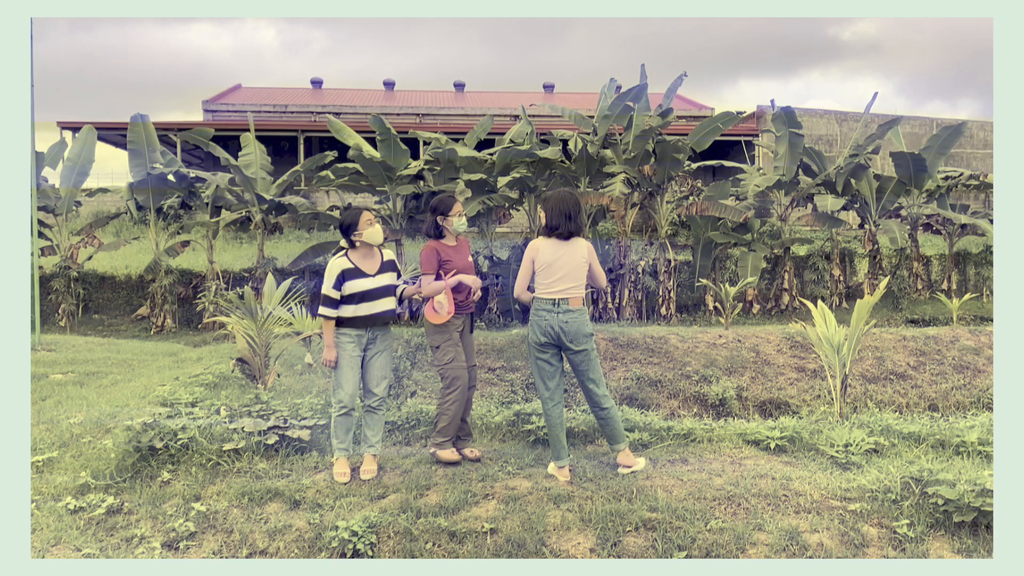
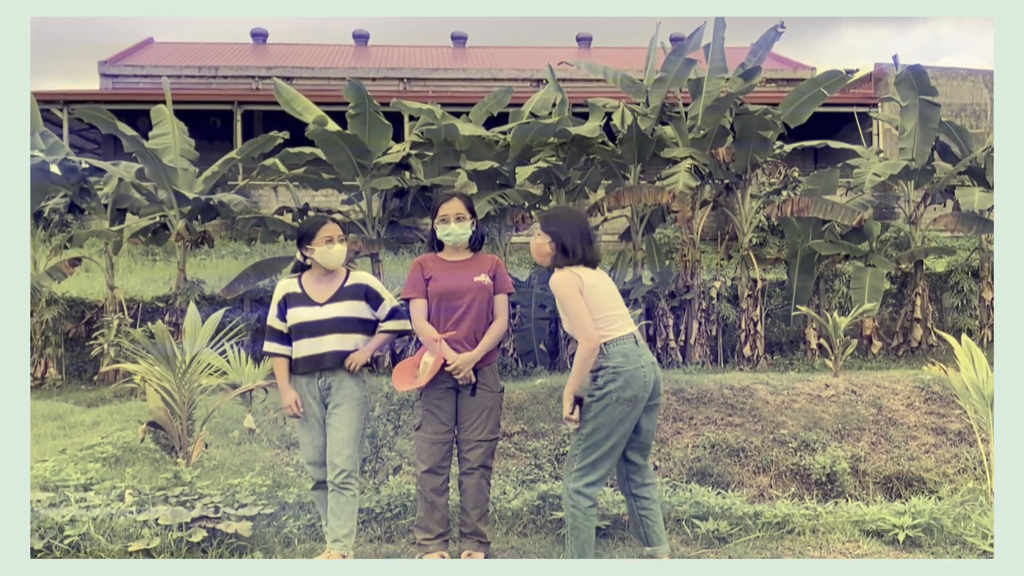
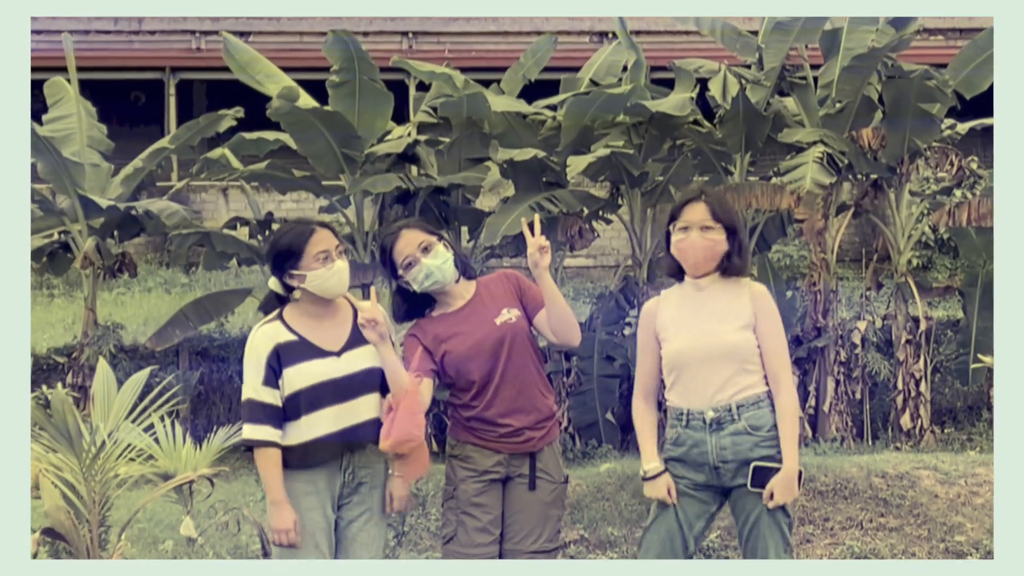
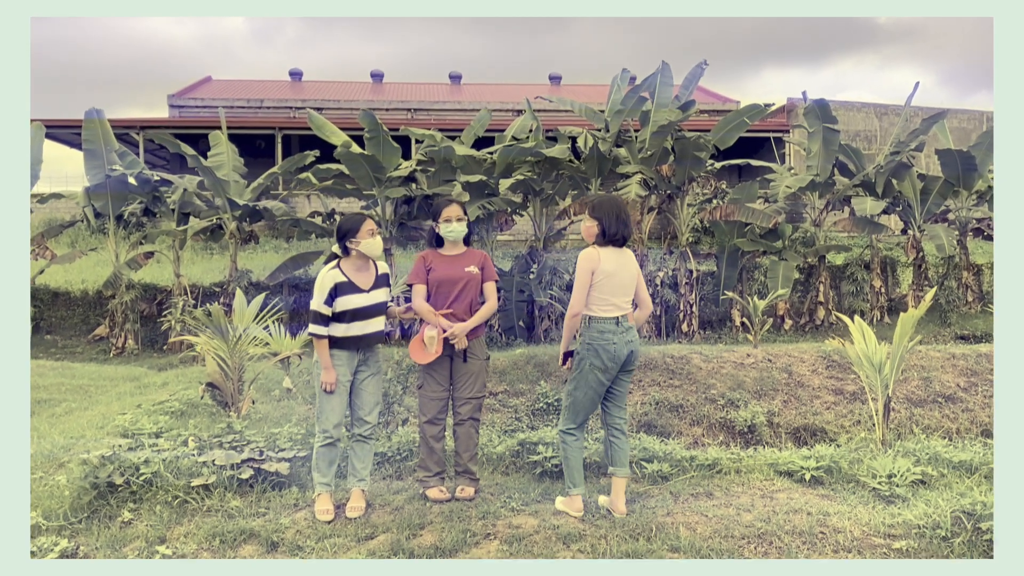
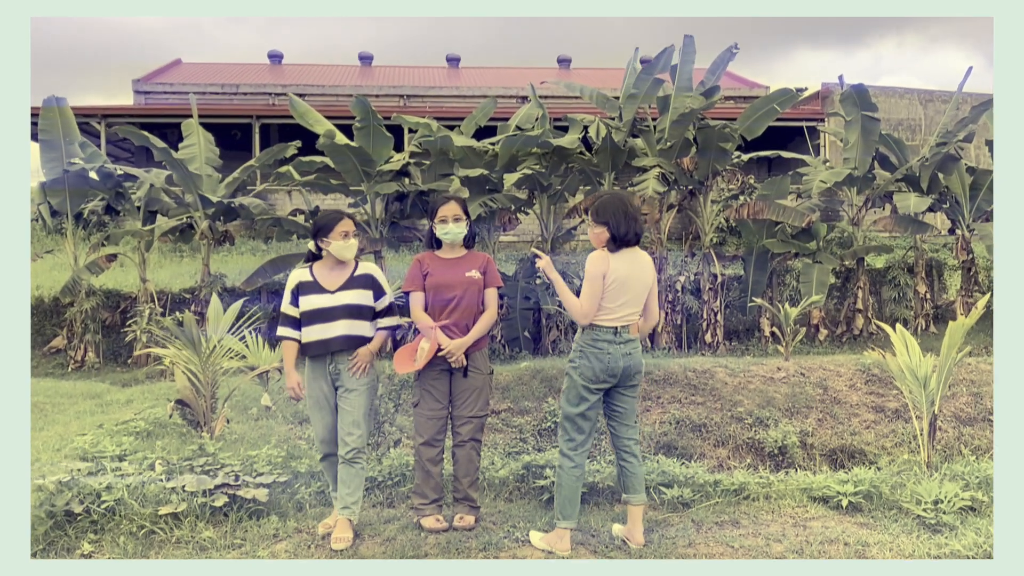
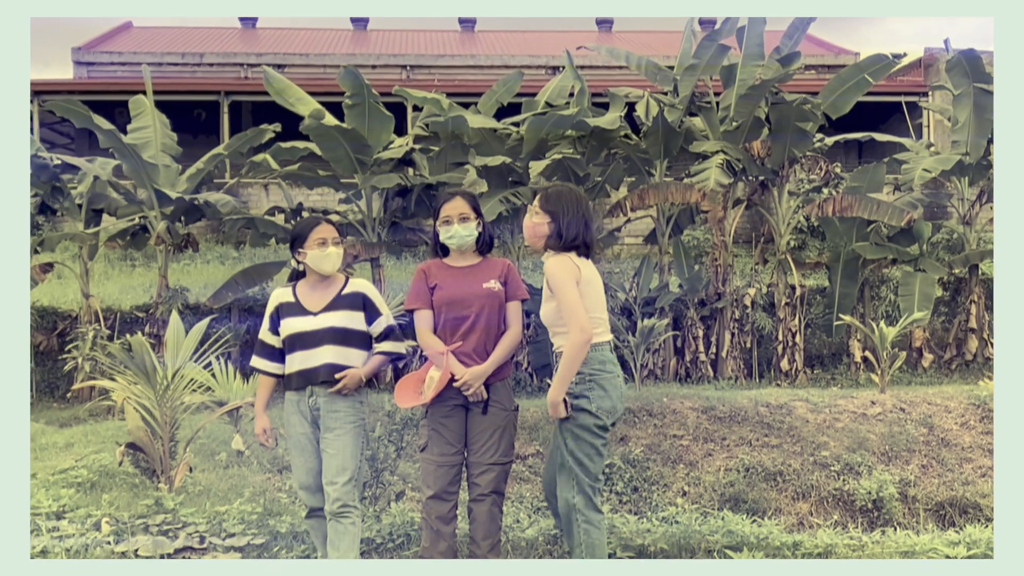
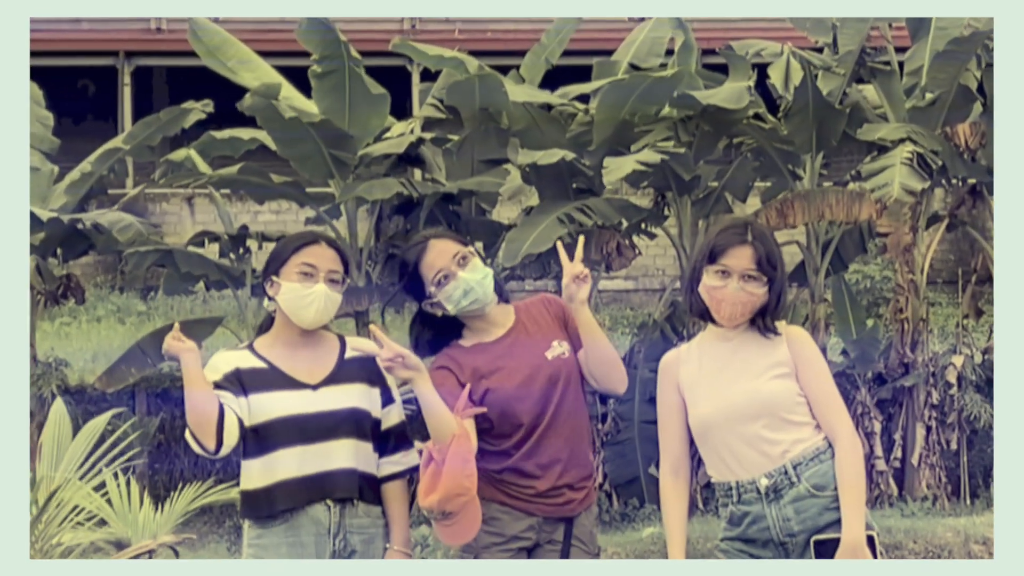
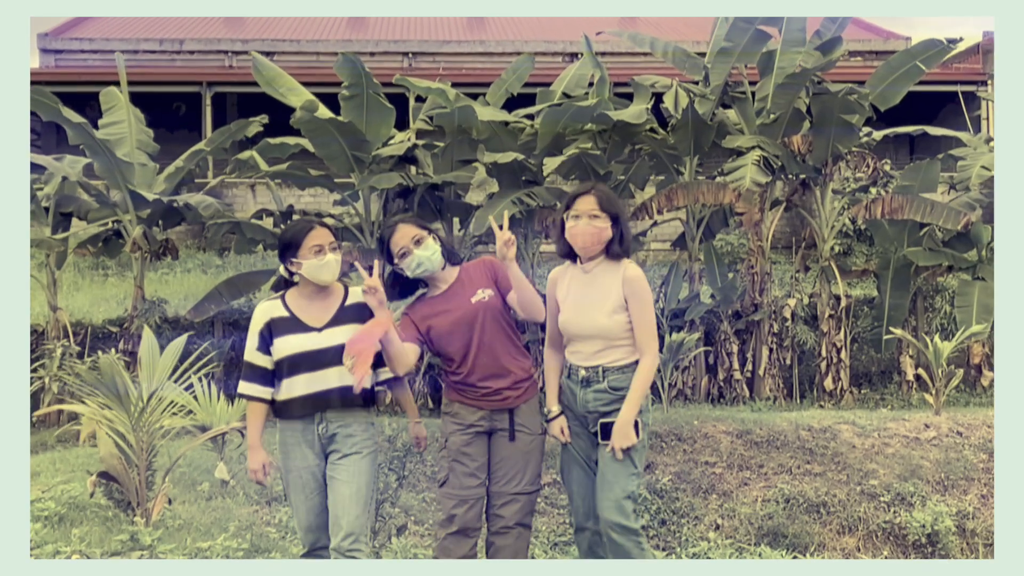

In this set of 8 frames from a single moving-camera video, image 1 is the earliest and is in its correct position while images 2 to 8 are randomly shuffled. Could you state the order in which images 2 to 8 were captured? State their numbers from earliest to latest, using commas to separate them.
4, 5, 2, 6, 8, 3, 7
